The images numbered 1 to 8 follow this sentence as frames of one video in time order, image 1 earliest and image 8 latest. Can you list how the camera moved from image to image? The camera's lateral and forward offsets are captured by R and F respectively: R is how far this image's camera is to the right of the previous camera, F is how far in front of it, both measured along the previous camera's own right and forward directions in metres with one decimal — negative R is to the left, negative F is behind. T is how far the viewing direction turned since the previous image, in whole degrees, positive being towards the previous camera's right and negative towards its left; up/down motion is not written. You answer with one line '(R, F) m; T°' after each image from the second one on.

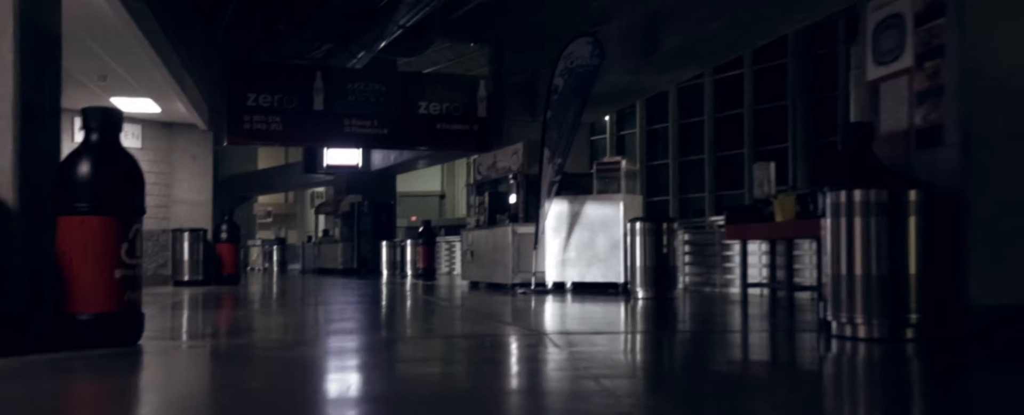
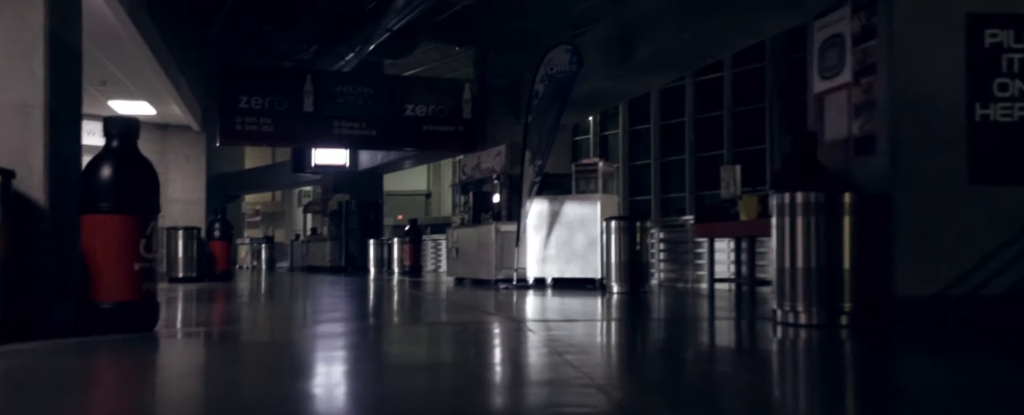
(+0.1, -0.7) m; +1°
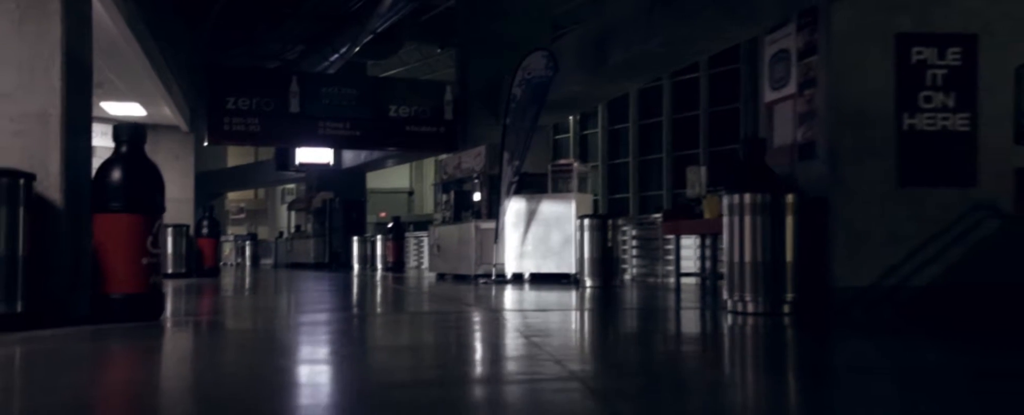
(+0.1, -0.6) m; +1°
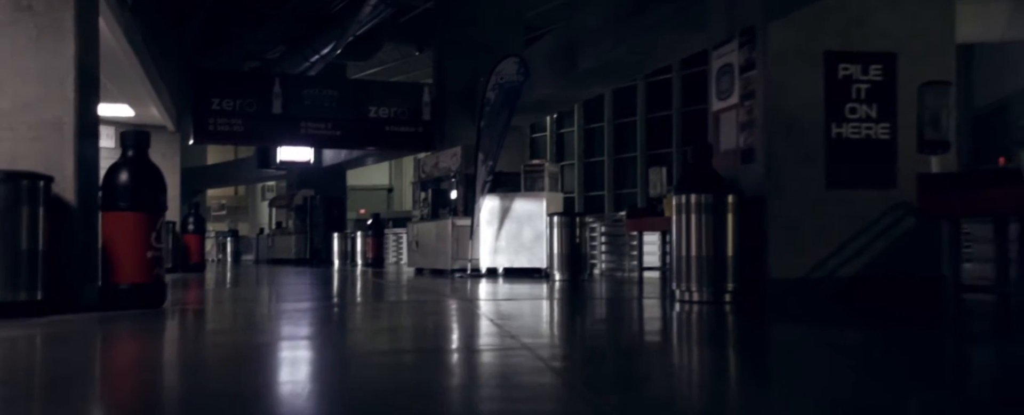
(+0.1, -0.8) m; +1°
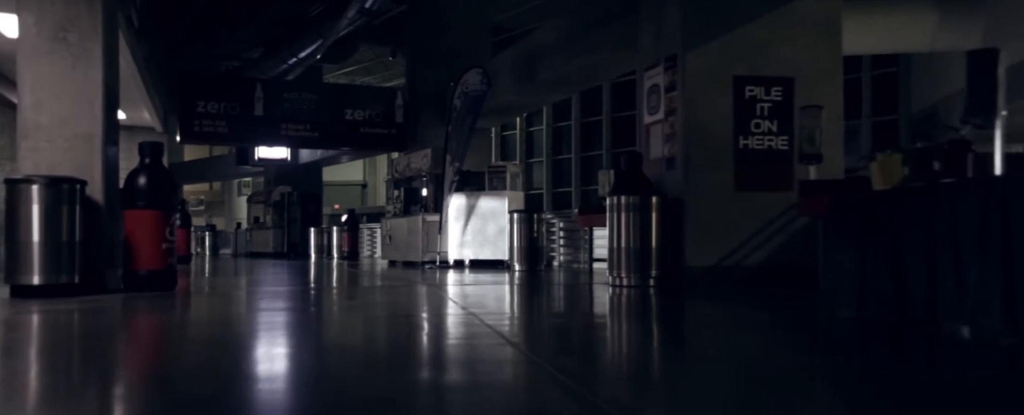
(+0.1, -1.4) m; +2°
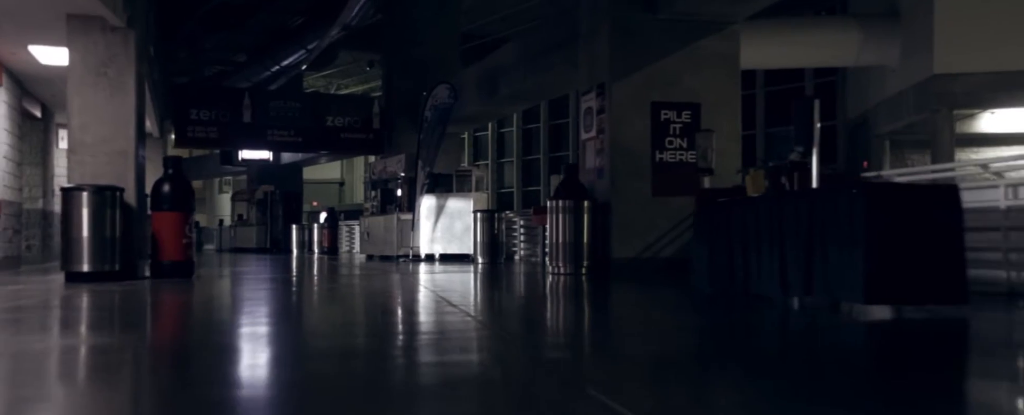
(+0.2, -2.0) m; +1°
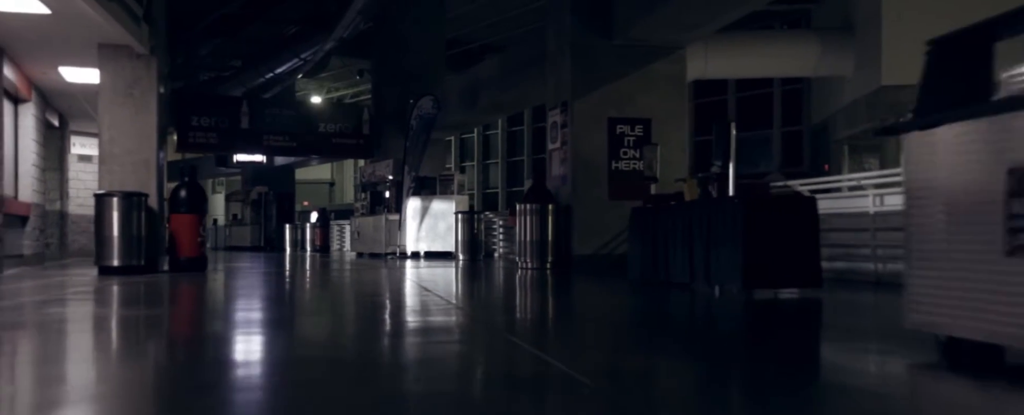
(+0.2, -1.6) m; +1°
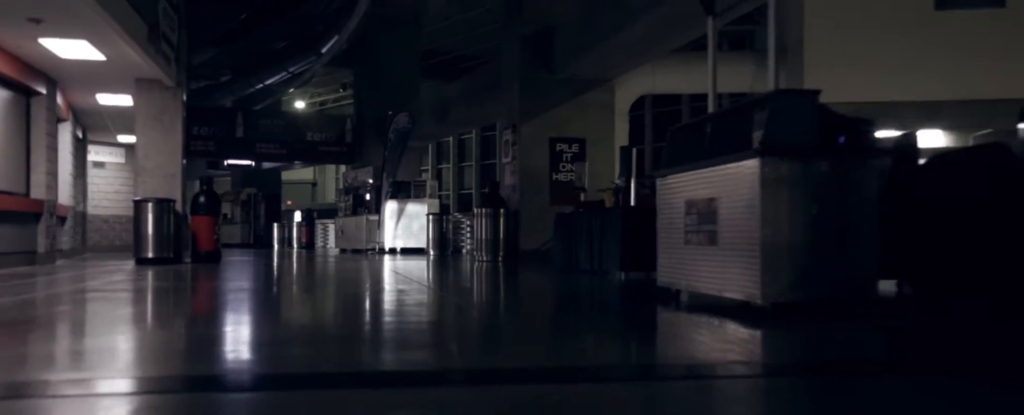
(+0.4, -2.9) m; +1°
